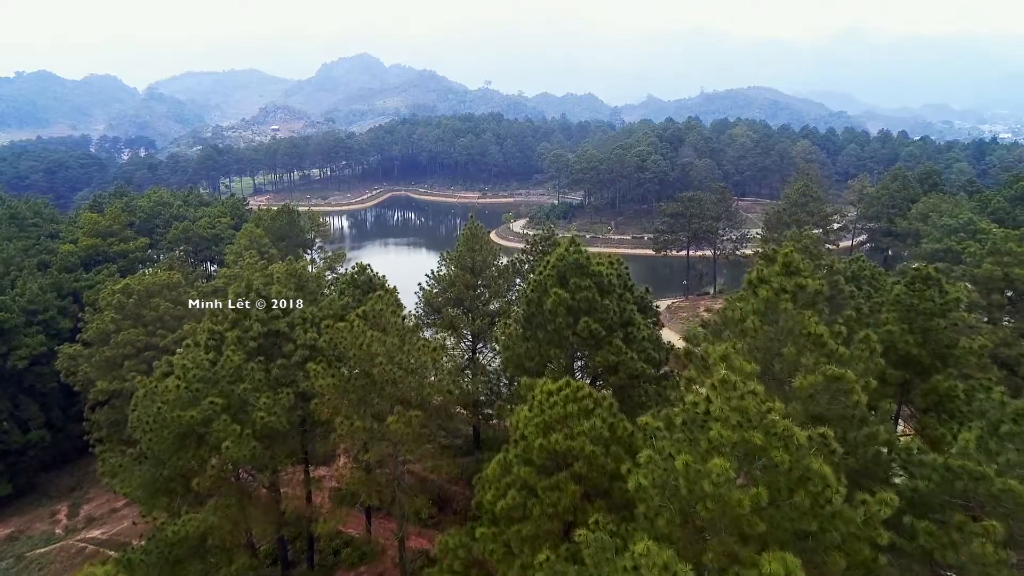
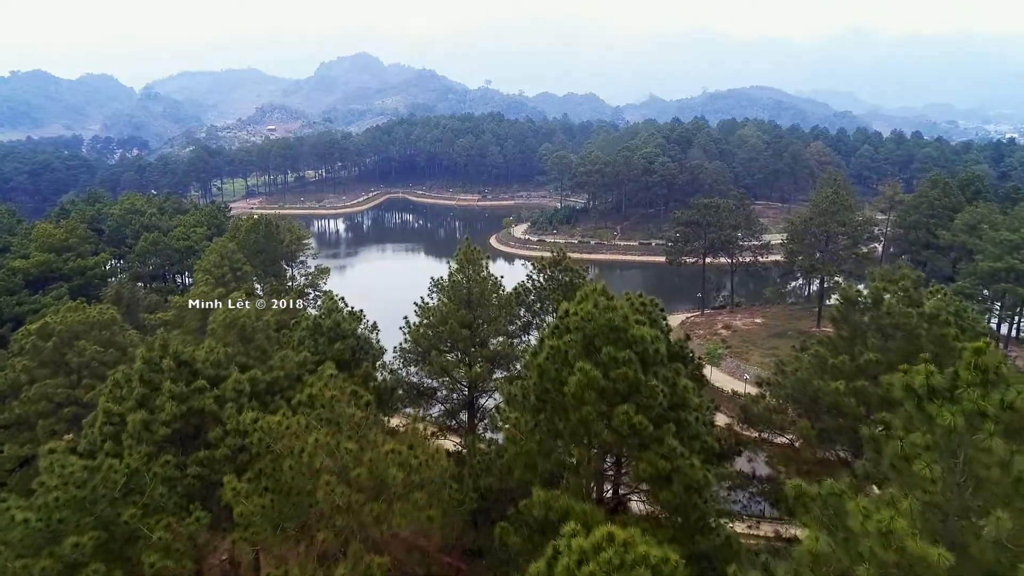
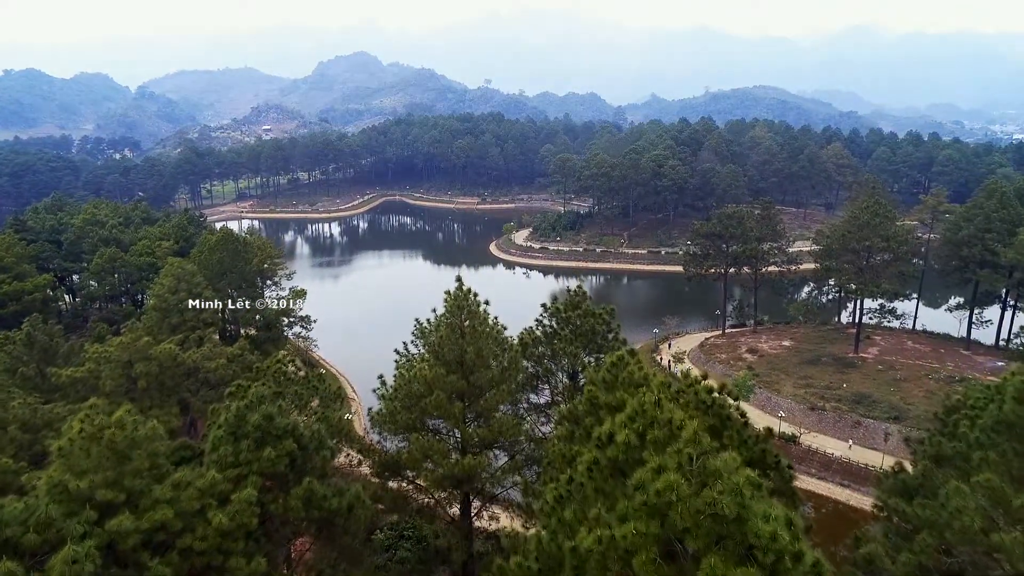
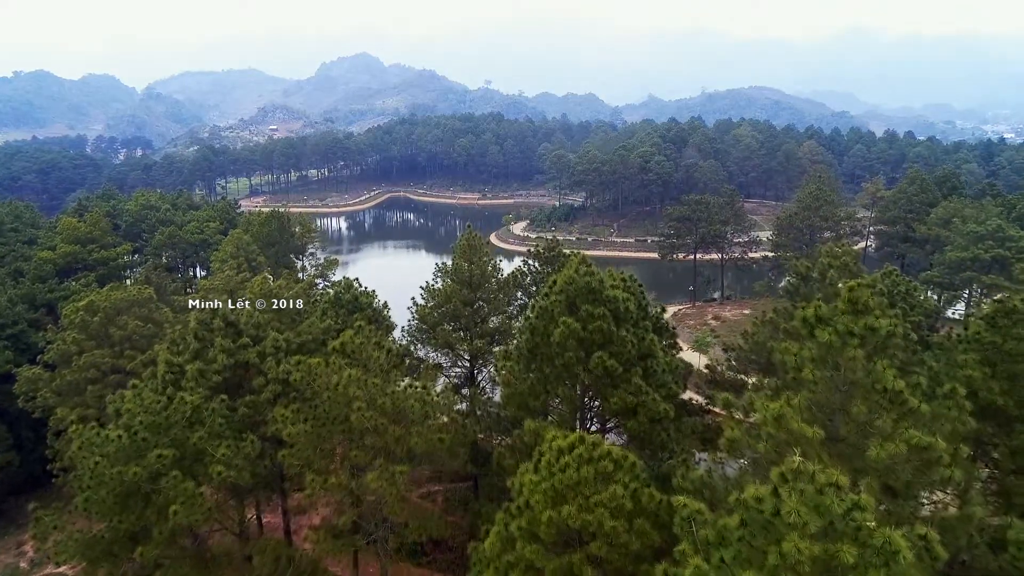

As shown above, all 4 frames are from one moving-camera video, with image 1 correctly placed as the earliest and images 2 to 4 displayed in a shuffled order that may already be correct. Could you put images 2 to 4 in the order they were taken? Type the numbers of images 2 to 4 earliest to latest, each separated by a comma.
4, 2, 3
